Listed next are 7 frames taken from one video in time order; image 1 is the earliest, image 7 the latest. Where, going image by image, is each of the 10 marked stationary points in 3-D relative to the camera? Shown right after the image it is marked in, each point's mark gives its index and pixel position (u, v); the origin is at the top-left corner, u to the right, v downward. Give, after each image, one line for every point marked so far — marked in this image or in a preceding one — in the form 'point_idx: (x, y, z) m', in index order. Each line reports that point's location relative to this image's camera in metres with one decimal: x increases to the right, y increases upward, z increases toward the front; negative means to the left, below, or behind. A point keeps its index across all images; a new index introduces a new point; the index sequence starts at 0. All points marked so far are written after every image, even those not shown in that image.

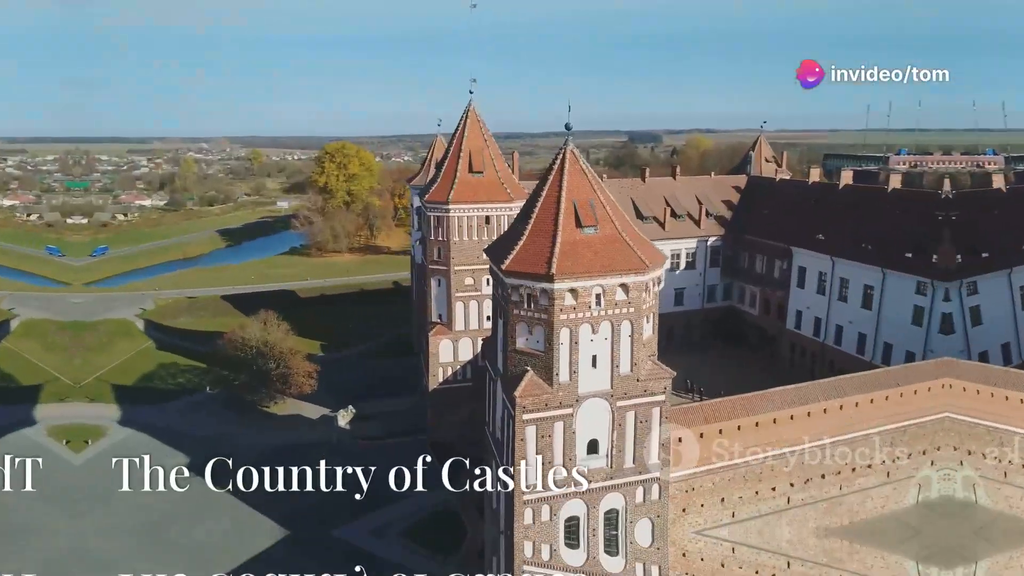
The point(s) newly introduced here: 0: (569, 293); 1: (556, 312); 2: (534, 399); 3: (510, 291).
0: (+1.7, 0.0, +19.2) m
1: (+1.4, -0.4, +19.1) m
2: (+0.9, -2.6, +19.4) m
3: (+0.2, 0.0, +19.8) m
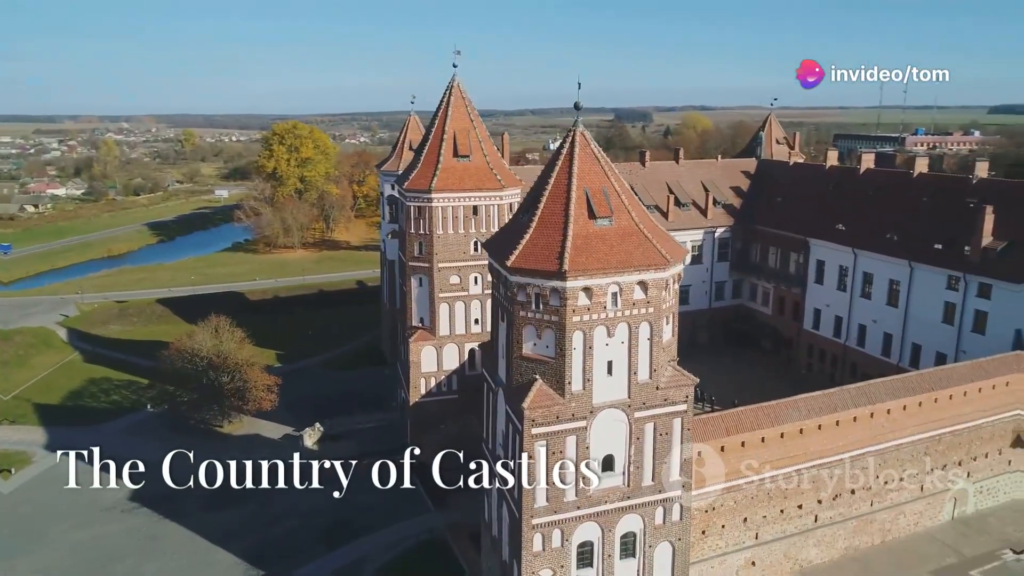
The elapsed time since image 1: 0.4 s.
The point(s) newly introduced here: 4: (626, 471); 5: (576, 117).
0: (+1.6, -0.1, +15.5) m
1: (+1.2, -0.5, +15.5) m
2: (+0.7, -2.7, +15.8) m
3: (0.0, -0.1, +16.2) m
4: (+2.7, -4.3, +16.8) m
5: (+1.6, +3.9, +16.9) m
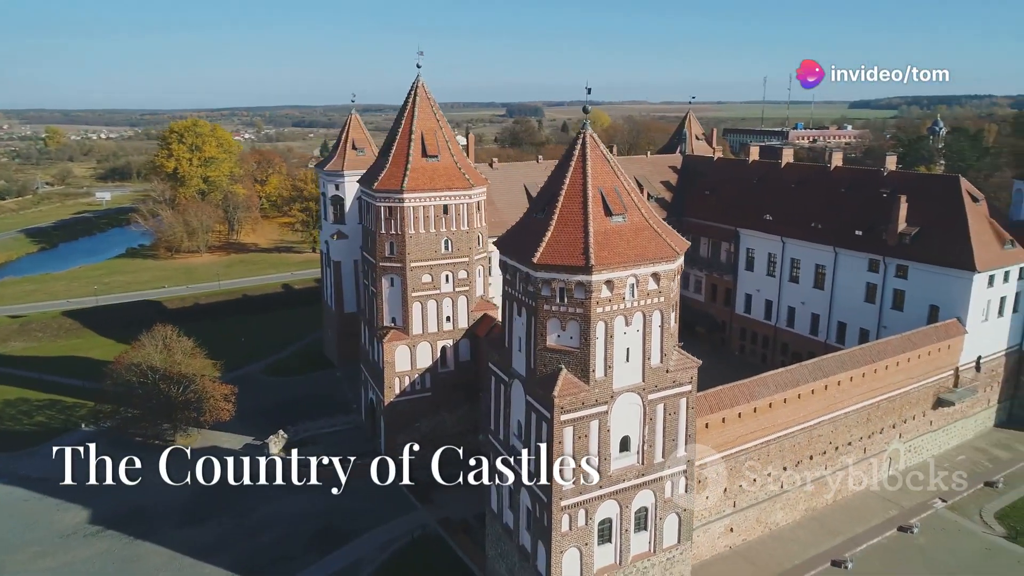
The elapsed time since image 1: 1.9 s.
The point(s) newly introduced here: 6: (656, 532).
0: (+2.2, +0.1, +16.5) m
1: (+1.9, -0.4, +16.4) m
2: (+1.4, -2.5, +16.7) m
3: (+0.6, 0.0, +16.9) m
4: (+3.2, -4.0, +18.0) m
5: (+1.8, +4.1, +17.8) m
6: (+3.8, -6.4, +18.9) m
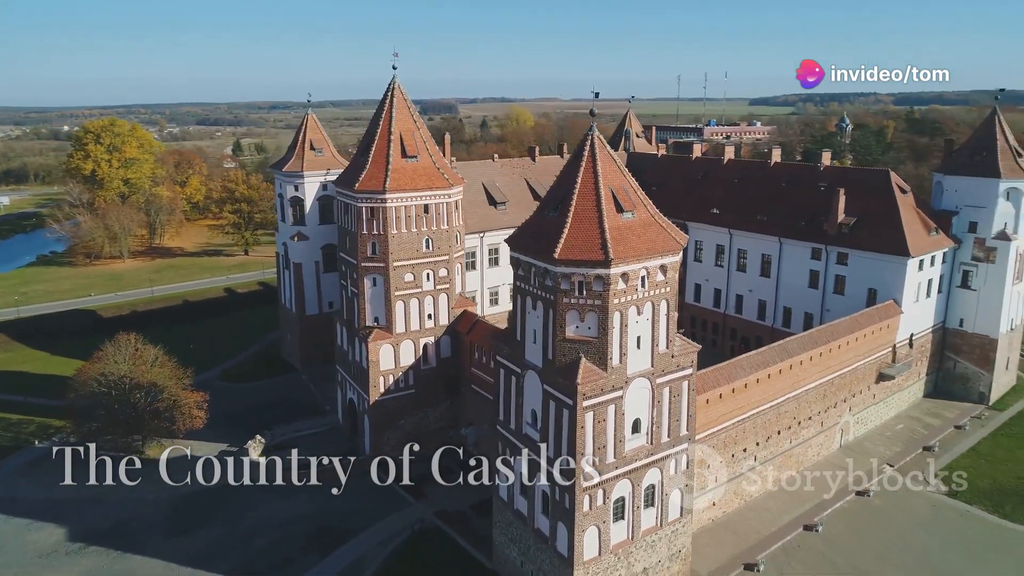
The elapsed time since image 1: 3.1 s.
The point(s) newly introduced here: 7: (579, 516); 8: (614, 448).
0: (+2.7, +0.2, +17.6) m
1: (+2.4, -0.2, +17.5) m
2: (+2.0, -2.4, +17.7) m
3: (+1.1, +0.2, +17.8) m
4: (+3.7, -3.8, +19.2) m
5: (+2.1, +4.3, +18.9) m
6: (+4.2, -6.1, +20.2) m
7: (+1.7, -5.8, +18.3) m
8: (+2.6, -4.2, +18.6) m
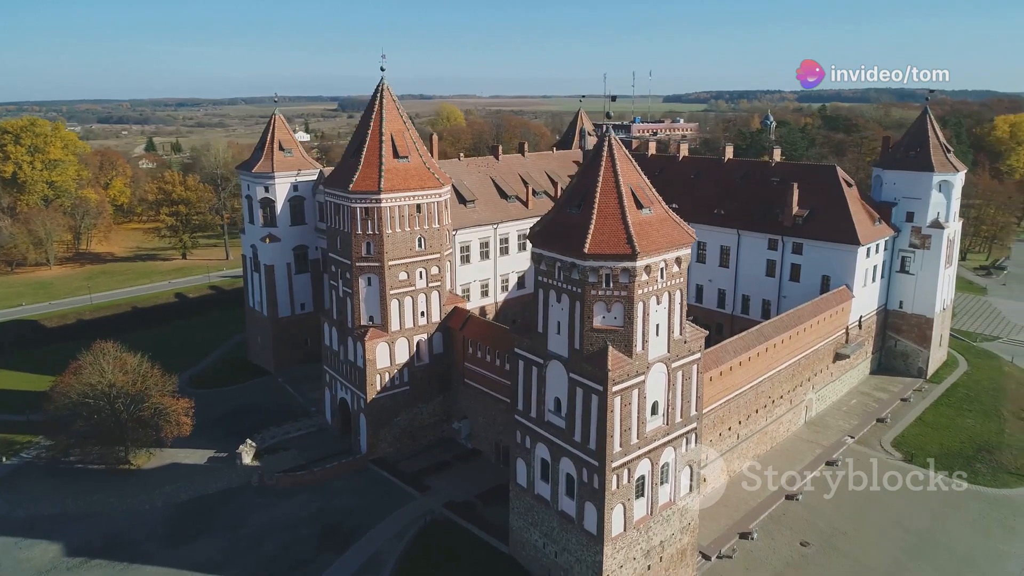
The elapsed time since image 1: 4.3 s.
0: (+3.5, +0.5, +18.8) m
1: (+3.2, 0.0, +18.7) m
2: (+2.8, -2.2, +18.9) m
3: (+1.8, +0.3, +18.9) m
4: (+4.4, -3.6, +20.6) m
5: (+2.6, +4.5, +20.0) m
6: (+4.9, -5.9, +21.6) m
7: (+2.6, -5.6, +19.4) m
8: (+3.4, -3.9, +19.8) m
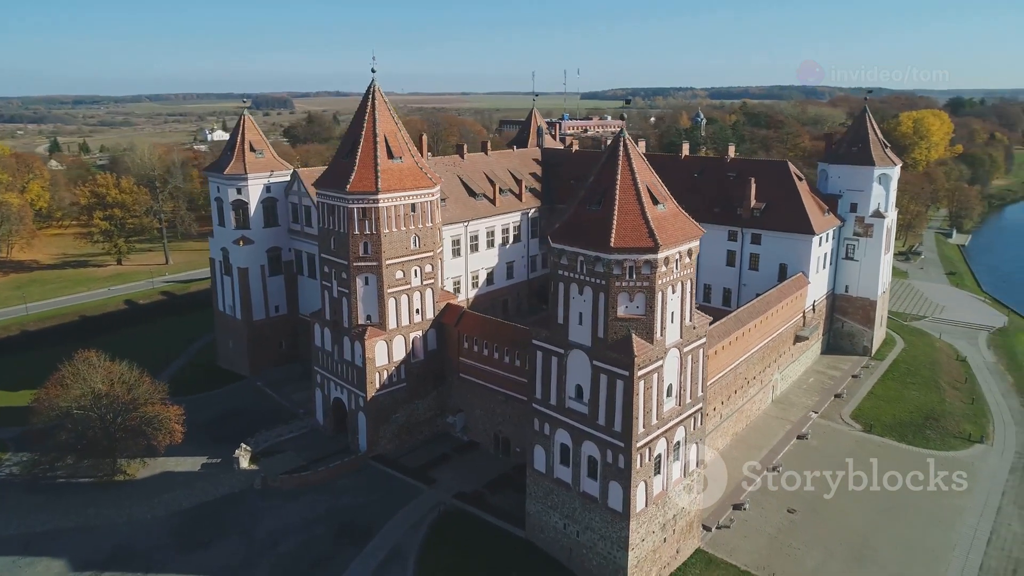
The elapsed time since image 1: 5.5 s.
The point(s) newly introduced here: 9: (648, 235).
0: (+4.3, +0.7, +20.2) m
1: (+4.1, +0.3, +20.0) m
2: (+3.7, -1.9, +20.2) m
3: (+2.6, +0.6, +20.0) m
4: (+5.1, -3.3, +22.1) m
5: (+3.2, +4.7, +21.2) m
6: (+5.6, -5.5, +23.2) m
7: (+3.5, -5.4, +20.7) m
8: (+4.2, -3.7, +21.2) m
9: (+3.7, +1.5, +19.8) m
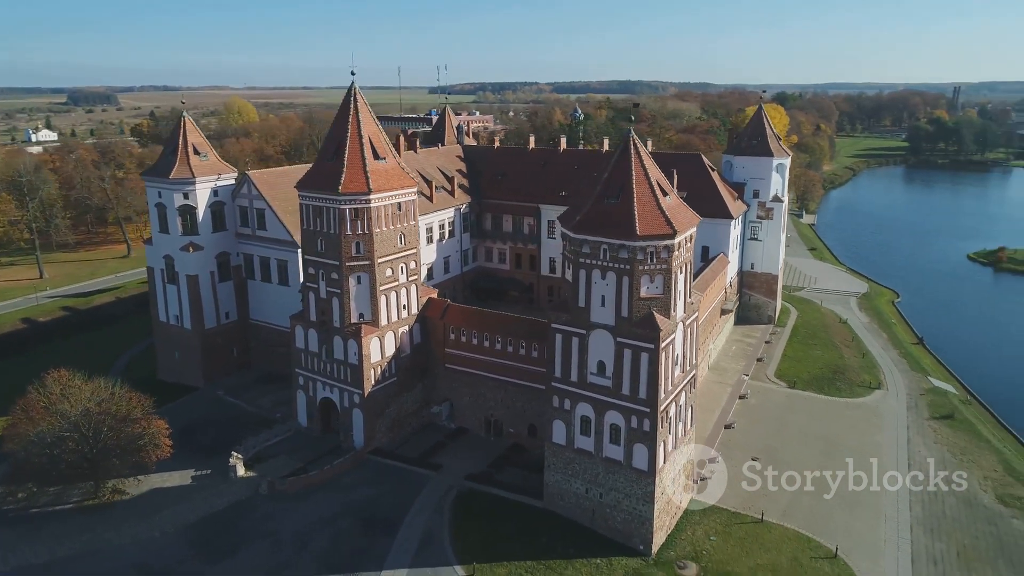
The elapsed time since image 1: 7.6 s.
0: (+5.3, +1.3, +23.0) m
1: (+5.1, +0.8, +22.8) m
2: (+4.9, -1.3, +22.9) m
3: (+3.7, +1.1, +22.5) m
4: (+5.9, -2.6, +25.0) m
5: (+3.7, +5.2, +23.7) m
6: (+6.3, -4.9, +26.2) m
7: (+4.7, -4.8, +23.4) m
8: (+5.3, -3.1, +24.0) m
9: (+4.7, +2.0, +22.4) m
